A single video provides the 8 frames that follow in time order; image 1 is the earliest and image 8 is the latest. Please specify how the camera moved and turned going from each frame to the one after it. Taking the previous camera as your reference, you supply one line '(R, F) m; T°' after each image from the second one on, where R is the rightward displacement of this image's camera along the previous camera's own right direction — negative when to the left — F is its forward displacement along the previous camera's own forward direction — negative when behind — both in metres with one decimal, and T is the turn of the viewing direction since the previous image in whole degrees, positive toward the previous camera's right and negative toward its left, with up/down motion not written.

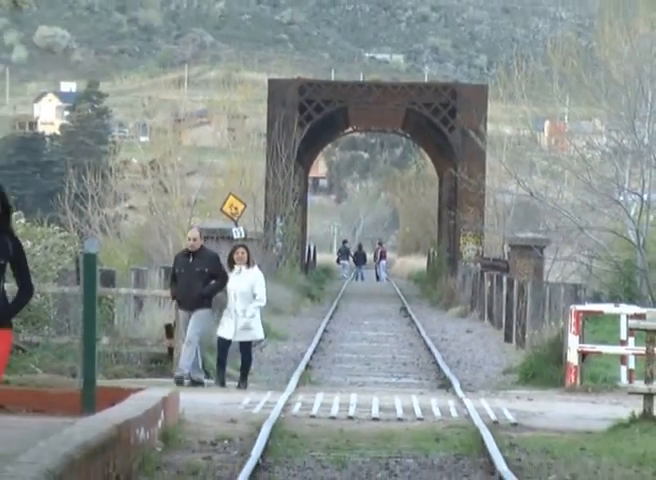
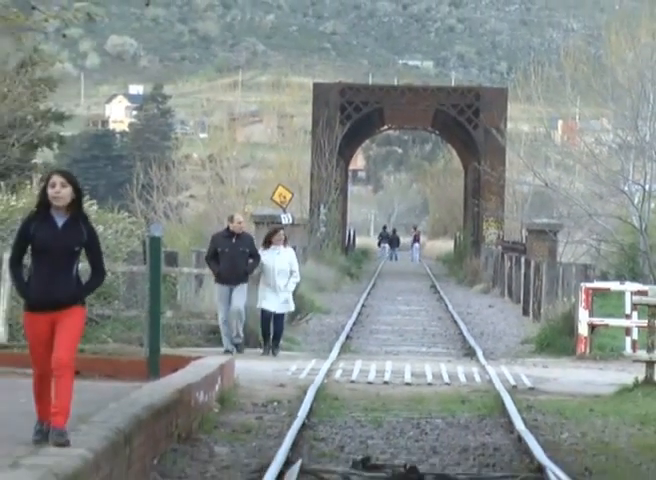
(0.0, -1.5) m; -1°
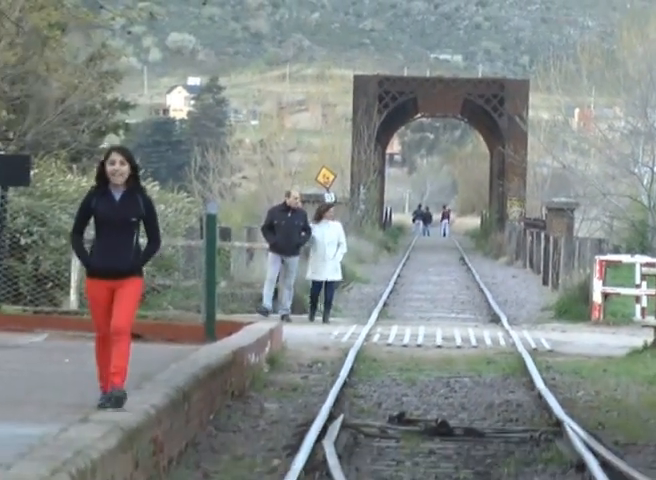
(0.0, -1.5) m; -1°
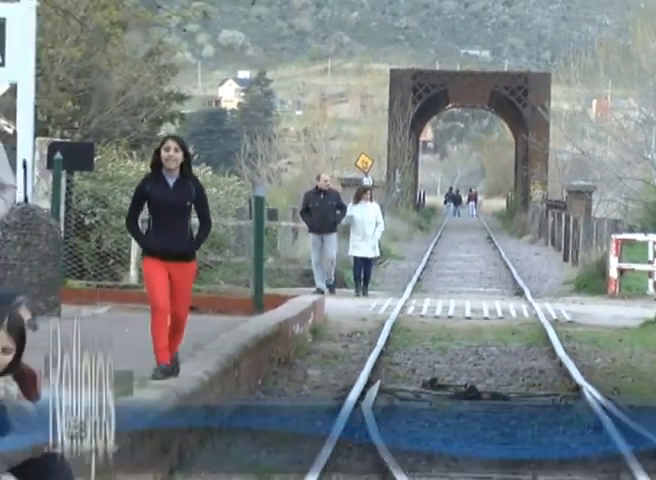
(0.0, -1.4) m; -1°
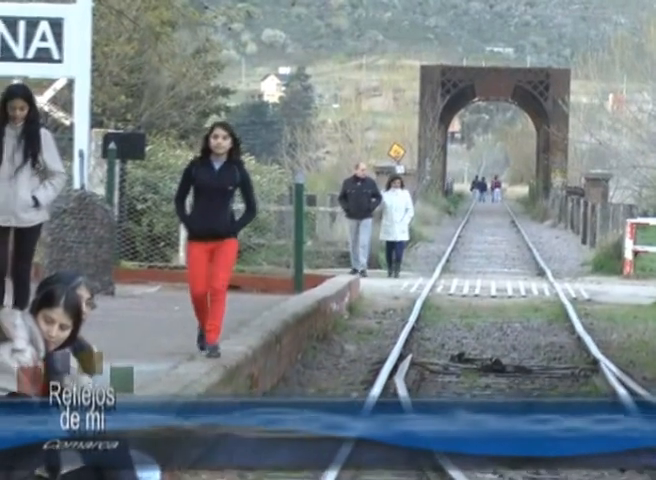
(0.0, -1.2) m; -1°
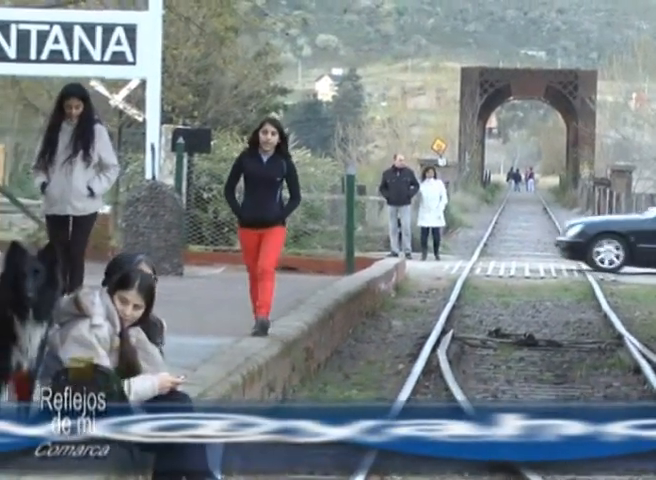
(+0.1, -1.8) m; -1°
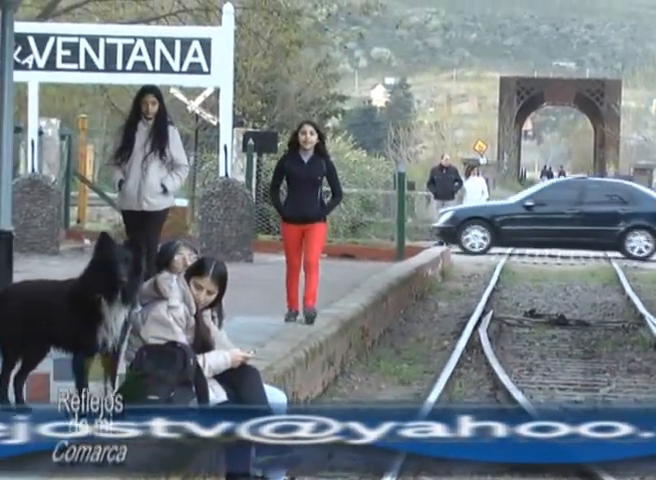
(0.0, -2.4) m; -2°
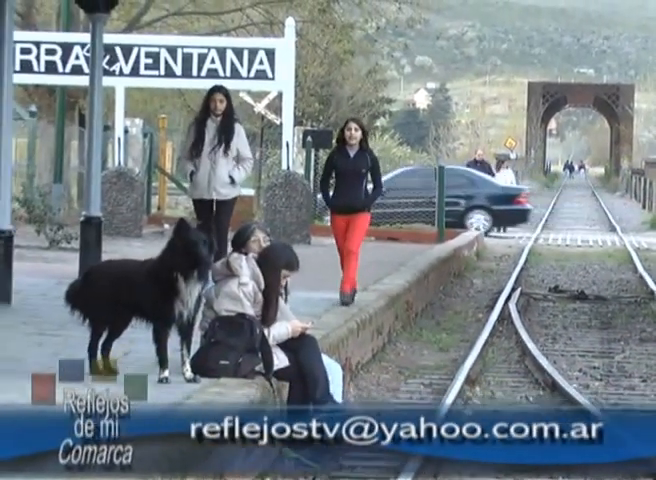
(+0.1, -3.1) m; -2°
